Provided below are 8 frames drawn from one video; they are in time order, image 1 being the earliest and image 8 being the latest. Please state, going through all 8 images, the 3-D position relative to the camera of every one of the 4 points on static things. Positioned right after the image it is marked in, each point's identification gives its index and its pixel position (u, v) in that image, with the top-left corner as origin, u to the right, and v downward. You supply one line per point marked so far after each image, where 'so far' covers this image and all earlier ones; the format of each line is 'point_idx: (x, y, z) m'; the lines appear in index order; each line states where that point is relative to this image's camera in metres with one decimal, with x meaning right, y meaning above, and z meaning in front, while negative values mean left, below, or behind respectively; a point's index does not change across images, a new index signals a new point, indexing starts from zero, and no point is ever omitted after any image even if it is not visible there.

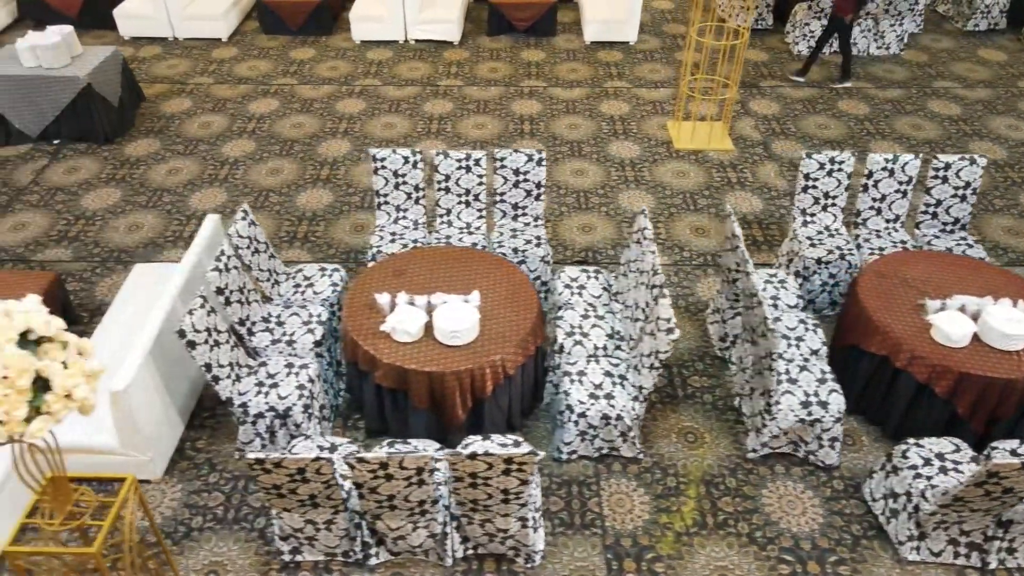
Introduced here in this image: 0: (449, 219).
0: (-0.4, +0.4, +4.7) m
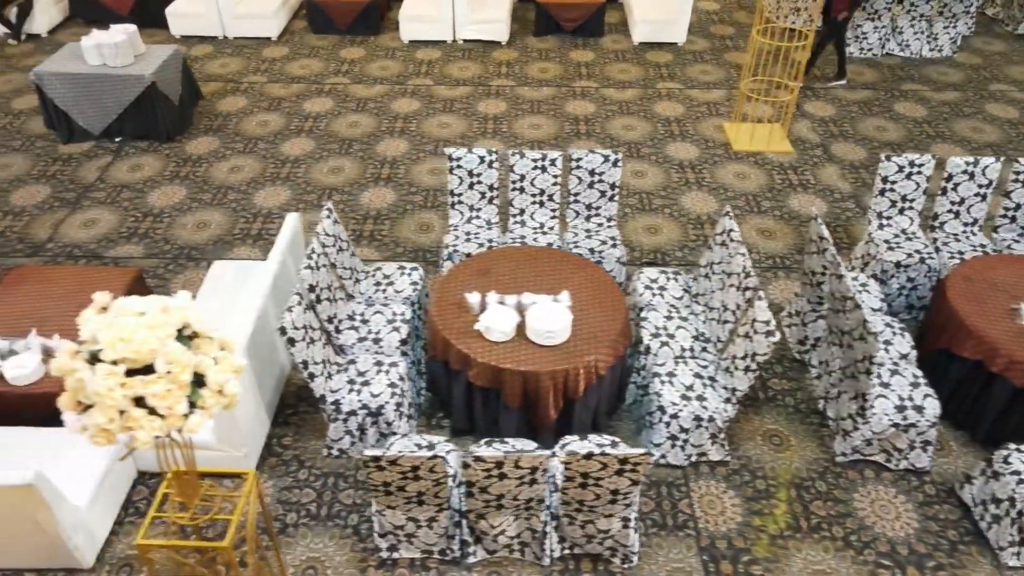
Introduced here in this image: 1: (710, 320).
0: (+0.1, +0.4, +4.7) m
1: (+1.0, -0.2, +3.9) m
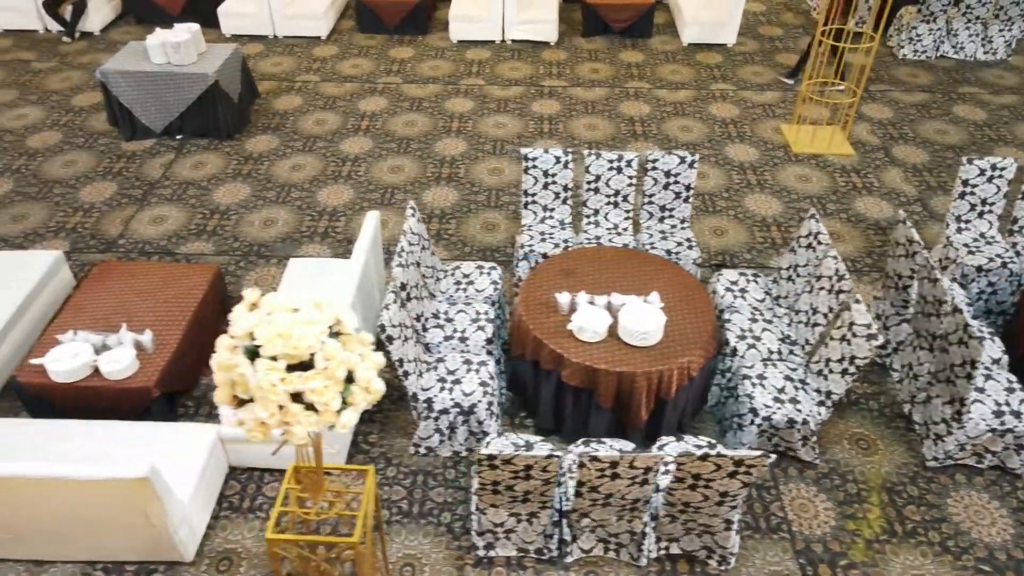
0: (+0.5, +0.4, +4.7) m
1: (+1.5, -0.2, +3.9) m
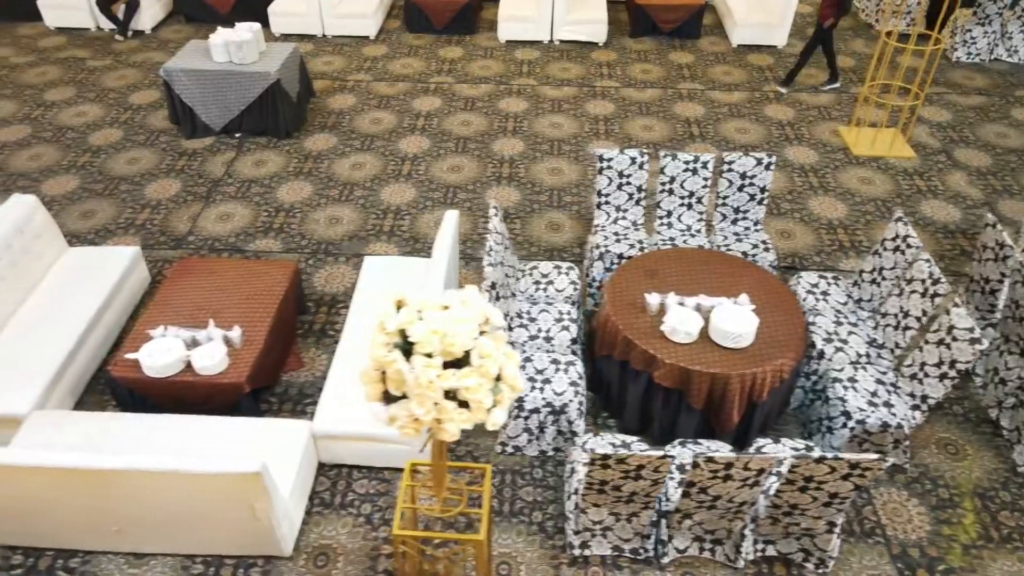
0: (+1.0, +0.4, +4.7) m
1: (+1.9, -0.2, +3.9) m
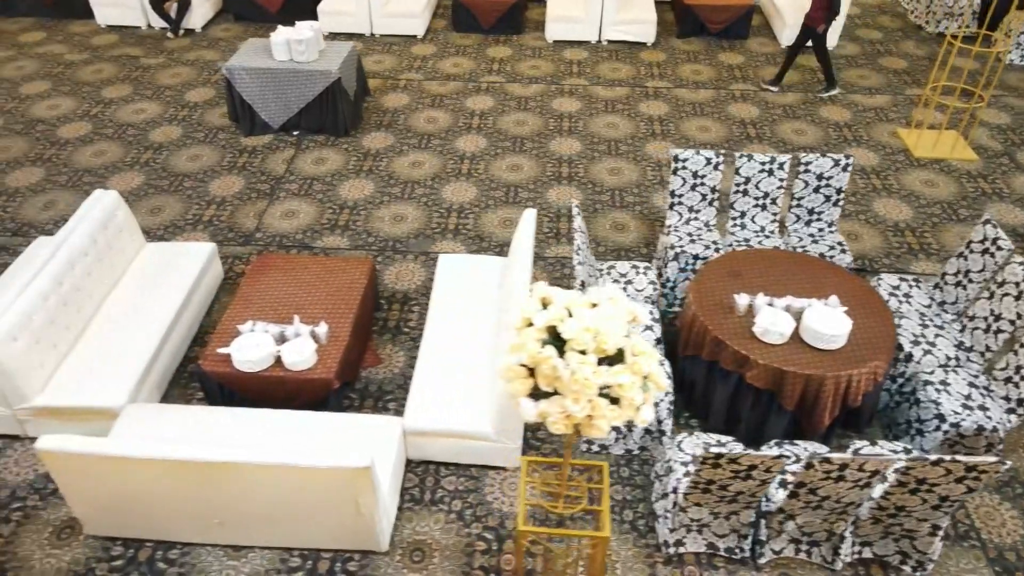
0: (+1.5, +0.4, +4.7) m
1: (+2.4, -0.2, +3.8) m
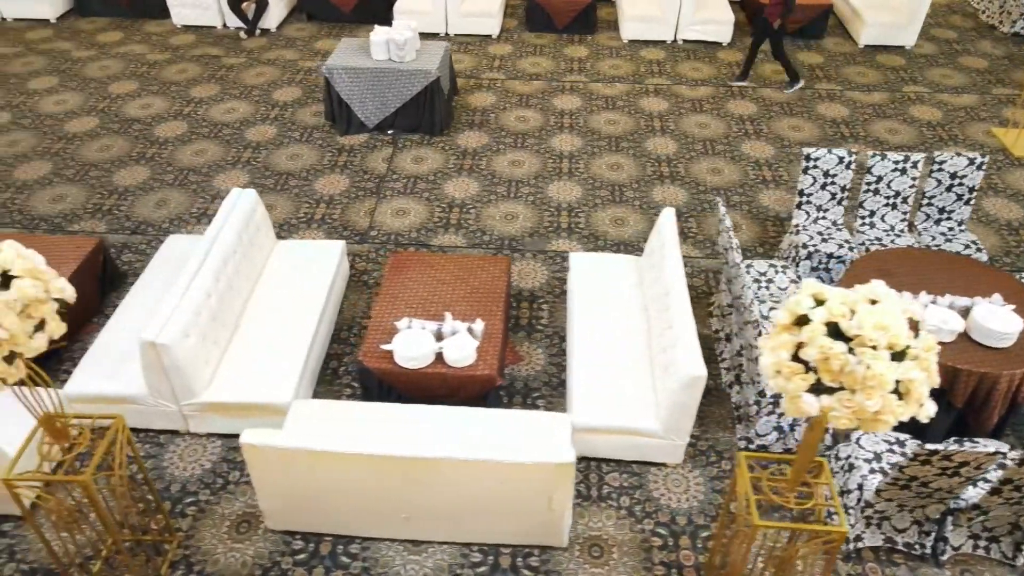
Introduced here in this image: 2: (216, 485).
0: (+2.3, +0.4, +4.7) m
1: (+3.2, -0.2, +3.9) m
2: (-1.5, -1.0, +3.6) m
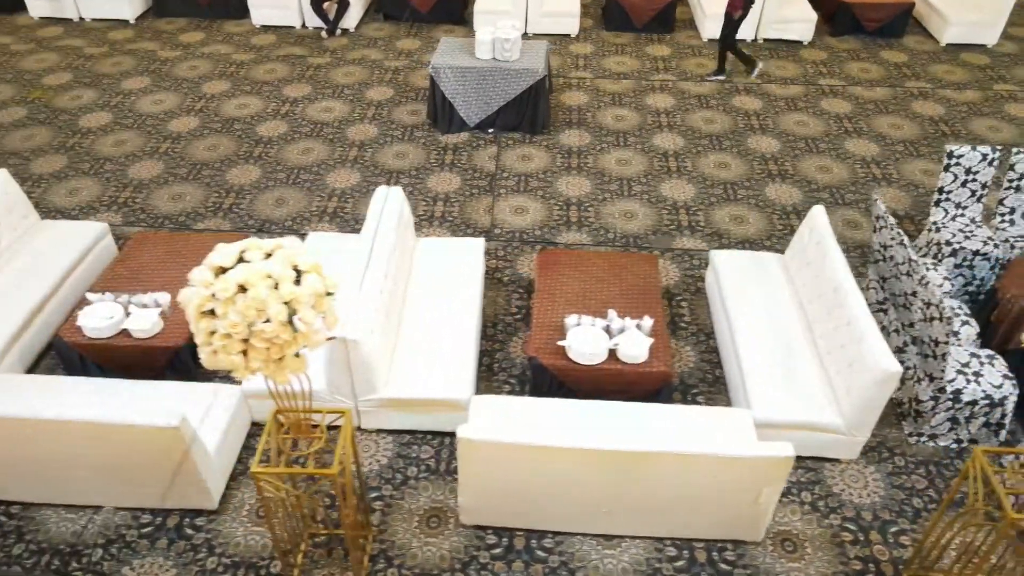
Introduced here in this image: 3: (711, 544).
0: (+3.2, +0.4, +4.7) m
1: (+4.1, -0.2, +3.9) m
2: (-0.6, -1.0, +3.7) m
3: (+0.9, -1.2, +3.4) m
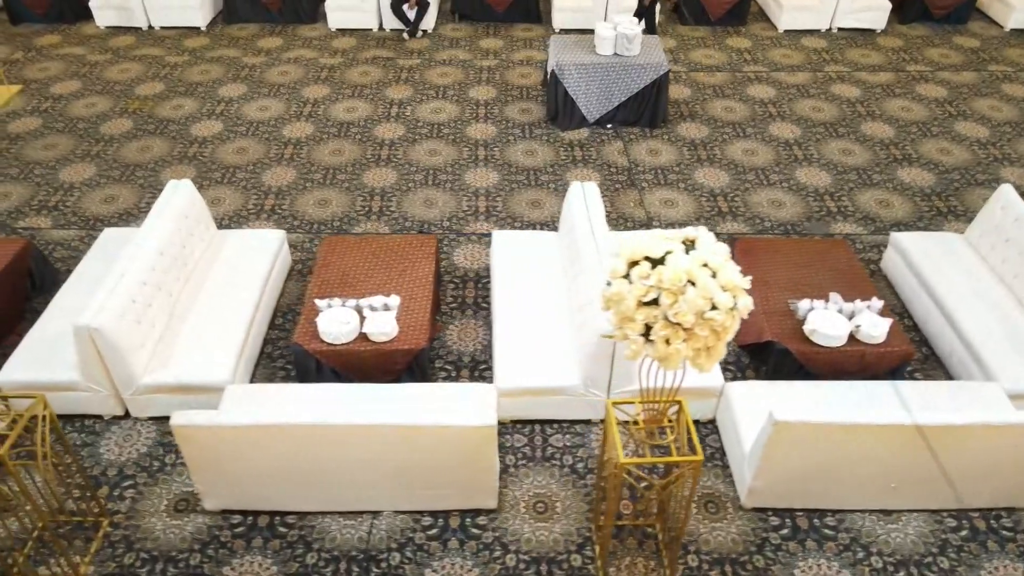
0: (+4.4, +0.7, +4.9) m
1: (+5.4, +0.1, +4.1) m
2: (+0.7, -0.9, +3.7) m
3: (+2.2, -1.1, +3.5) m
